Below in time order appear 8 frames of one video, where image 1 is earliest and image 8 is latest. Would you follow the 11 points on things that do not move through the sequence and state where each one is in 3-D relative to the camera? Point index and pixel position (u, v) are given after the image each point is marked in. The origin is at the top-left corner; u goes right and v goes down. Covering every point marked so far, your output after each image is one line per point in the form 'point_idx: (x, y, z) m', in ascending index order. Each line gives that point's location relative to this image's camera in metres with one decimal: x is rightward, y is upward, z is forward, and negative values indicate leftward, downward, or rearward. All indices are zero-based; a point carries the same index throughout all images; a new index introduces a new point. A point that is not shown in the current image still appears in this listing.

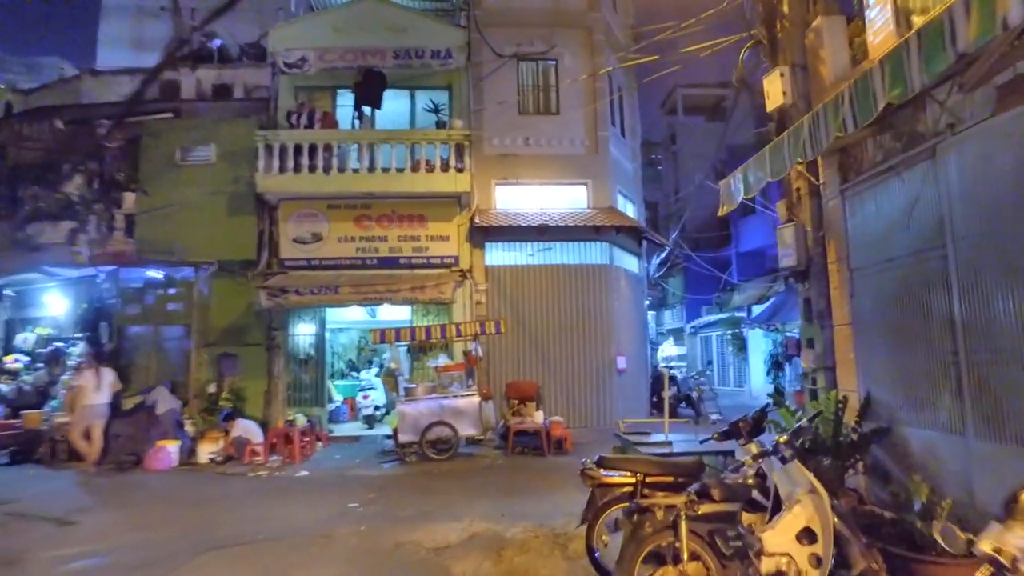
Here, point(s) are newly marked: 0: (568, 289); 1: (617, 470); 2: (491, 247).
0: (+1.1, 0.0, +13.8) m
1: (+0.7, -1.3, +5.0) m
2: (-0.4, +0.8, +13.7) m
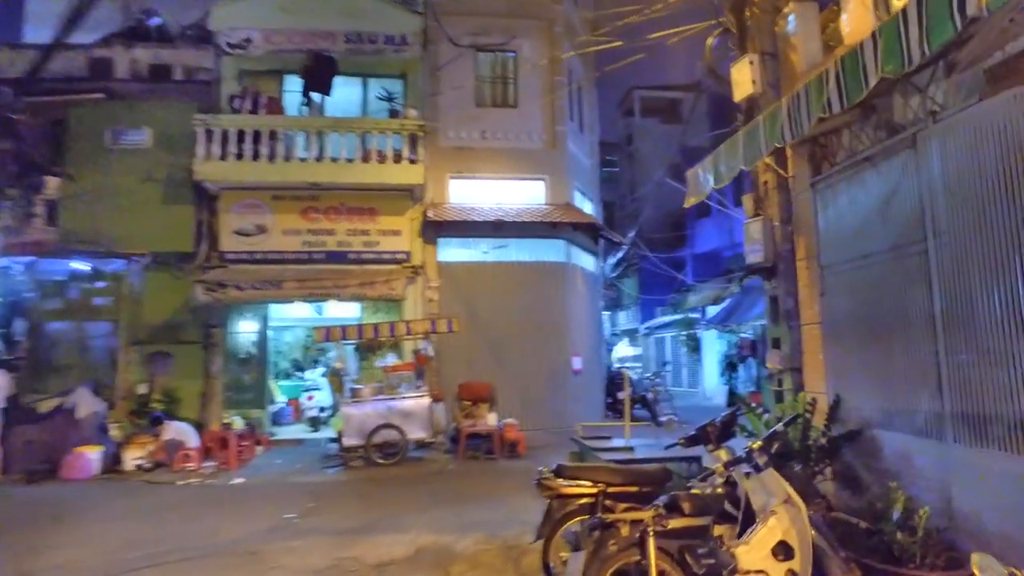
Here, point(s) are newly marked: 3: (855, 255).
0: (+0.2, 0.0, +13.4) m
1: (+0.4, -1.2, +4.5) m
2: (-1.3, +0.8, +13.2) m
3: (+2.6, +0.3, +5.5) m
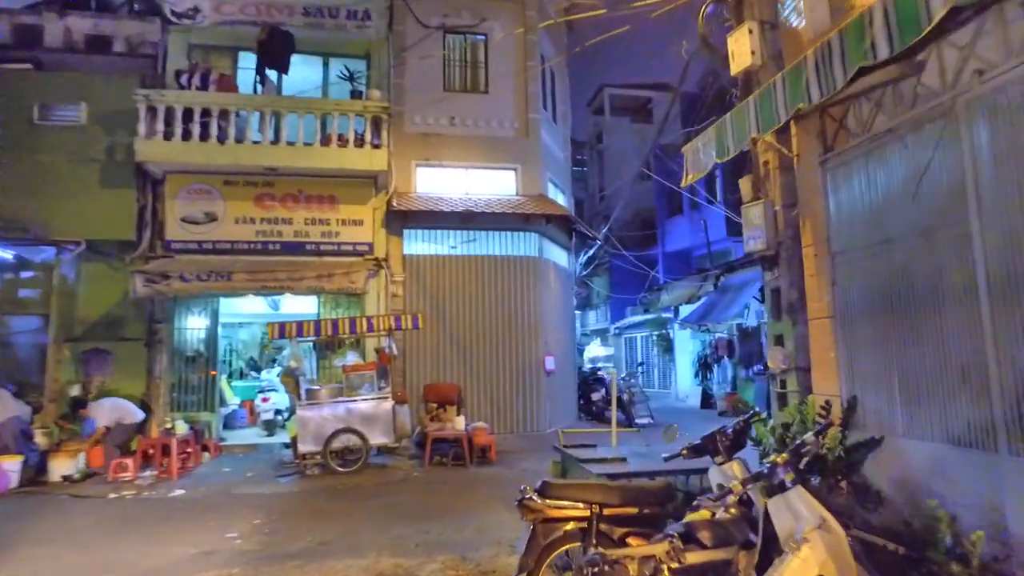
0: (-0.3, +0.1, +12.7) m
1: (+0.3, -1.1, +3.8) m
2: (-1.8, +0.9, +12.4) m
3: (+2.5, +0.3, +4.9) m
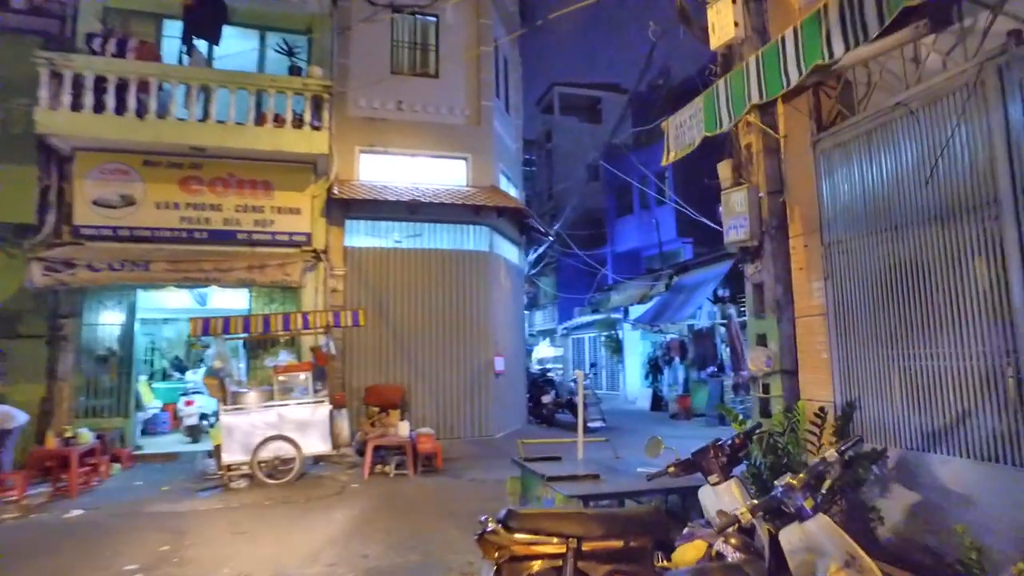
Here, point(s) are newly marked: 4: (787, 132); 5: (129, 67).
0: (-1.2, +0.2, +11.9) m
1: (+0.1, -1.1, +3.1) m
2: (-2.6, +1.0, +11.5) m
3: (+2.2, +0.4, +4.4) m
4: (+2.1, +1.2, +5.4) m
5: (-5.2, +3.0, +9.7) m
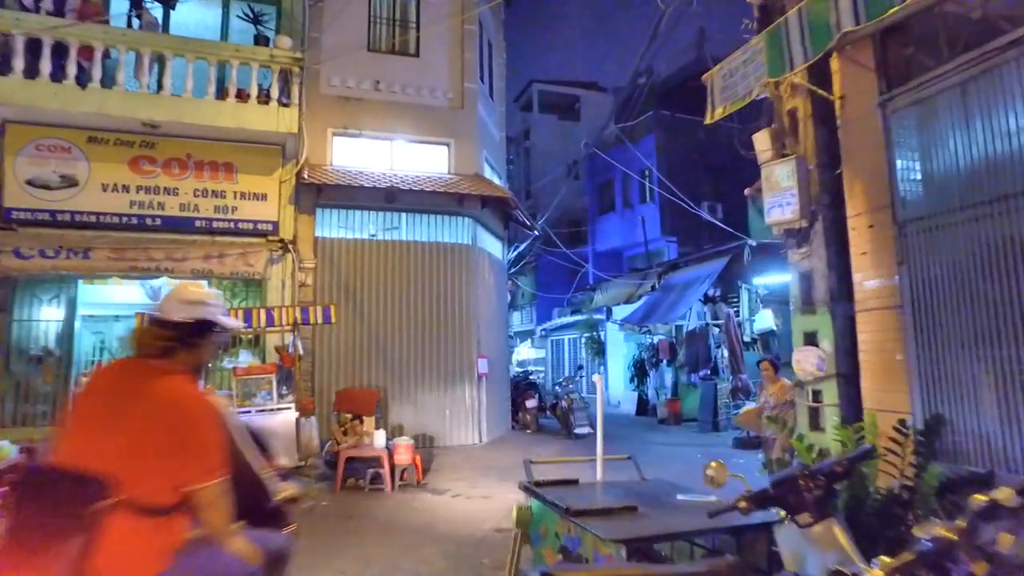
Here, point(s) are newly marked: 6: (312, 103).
0: (-1.4, +0.2, +10.9) m
1: (+0.2, -1.0, +2.2) m
2: (-2.8, +1.1, +10.5) m
3: (+2.3, +0.4, +3.5) m
4: (+2.1, +1.3, +4.5) m
5: (-5.3, +3.1, +8.6) m
6: (-3.1, +2.8, +10.9) m
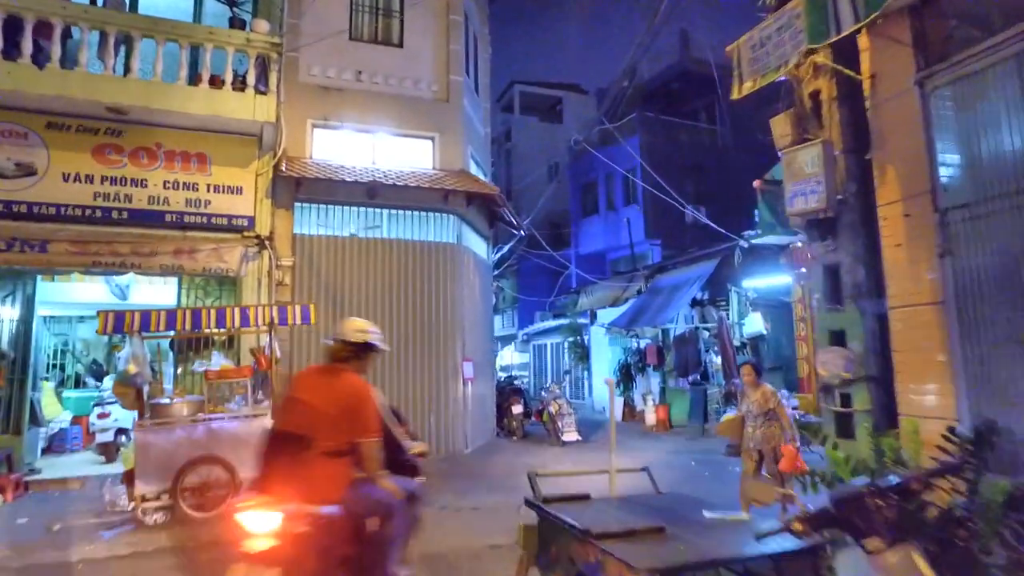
0: (-1.6, +0.2, +10.5) m
1: (+0.3, -0.9, +1.8) m
2: (-3.0, +1.1, +10.0) m
3: (+2.4, +0.5, +3.2) m
4: (+2.1, +1.3, +4.2) m
5: (-5.4, +3.1, +8.0) m
6: (-3.2, +2.8, +10.4) m
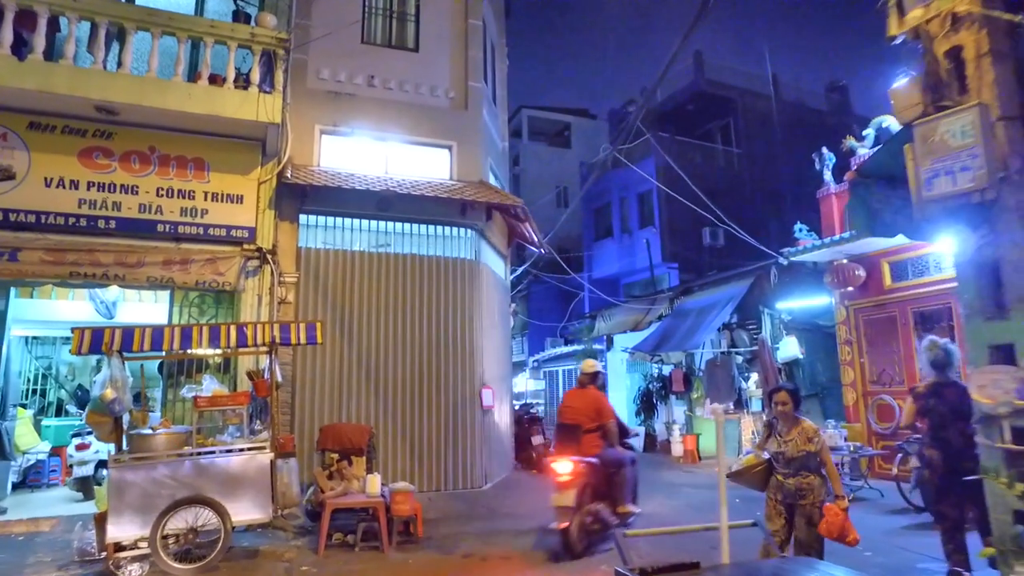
0: (-1.2, 0.0, +9.6) m
1: (+0.6, -0.8, +0.8) m
2: (-2.6, +0.8, +9.1) m
3: (+2.7, +0.5, +2.3) m
4: (+2.5, +1.3, +3.3) m
5: (-5.1, +3.0, +7.2) m
6: (-2.9, +2.6, +9.6) m
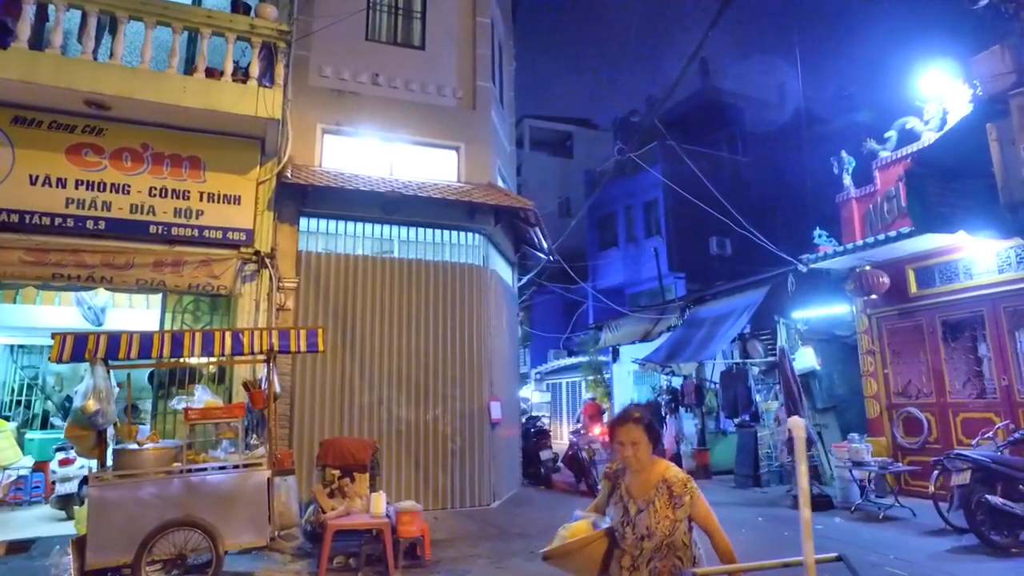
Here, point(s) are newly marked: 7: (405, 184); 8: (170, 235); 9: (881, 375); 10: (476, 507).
0: (-1.1, -0.1, +9.1) m
1: (+0.8, -0.8, +0.4) m
2: (-2.5, +0.8, +8.7) m
3: (+2.8, +0.5, +1.8) m
4: (+2.6, +1.3, +2.9) m
5: (-4.9, +2.9, +6.8) m
6: (-2.7, +2.5, +9.2) m
7: (-1.3, +1.3, +9.0) m
8: (-3.7, +0.6, +7.7) m
9: (+5.5, -1.3, +10.6) m
10: (-0.5, -2.7, +8.9) m
